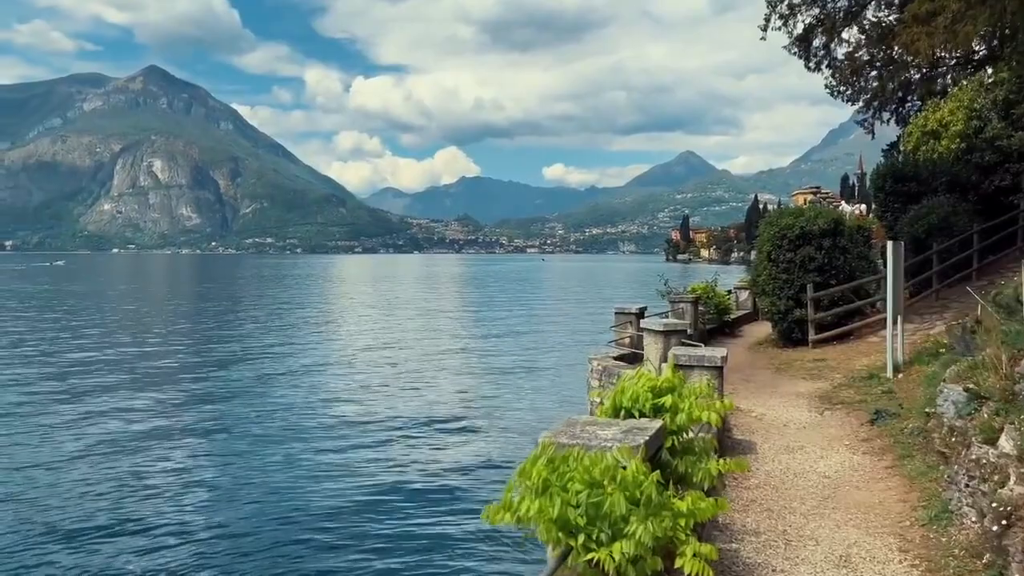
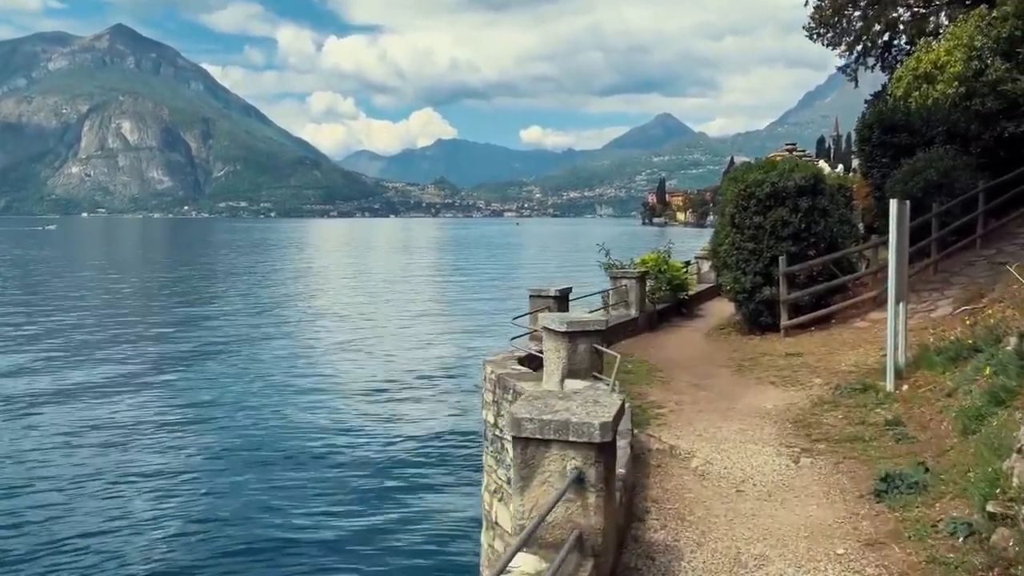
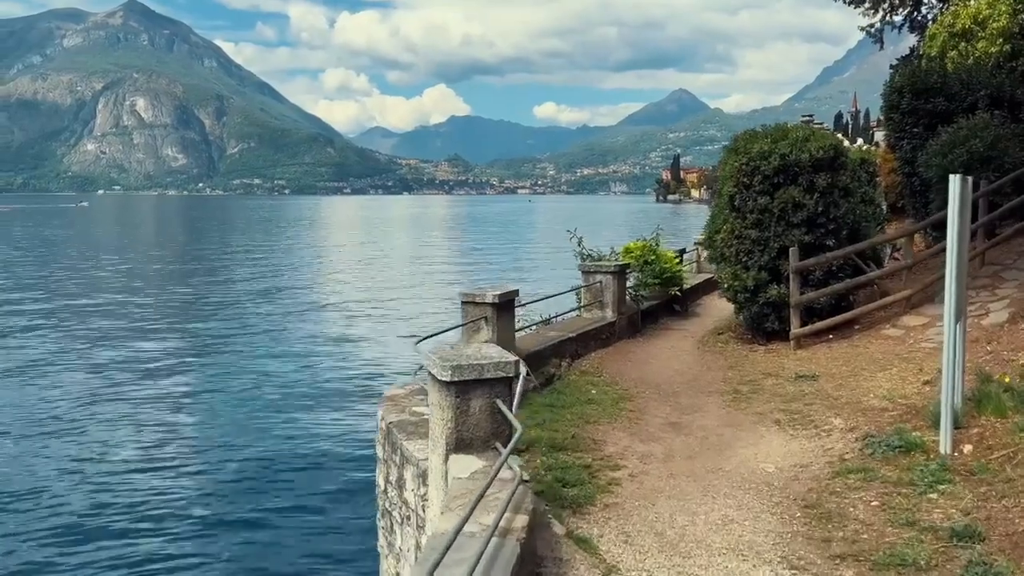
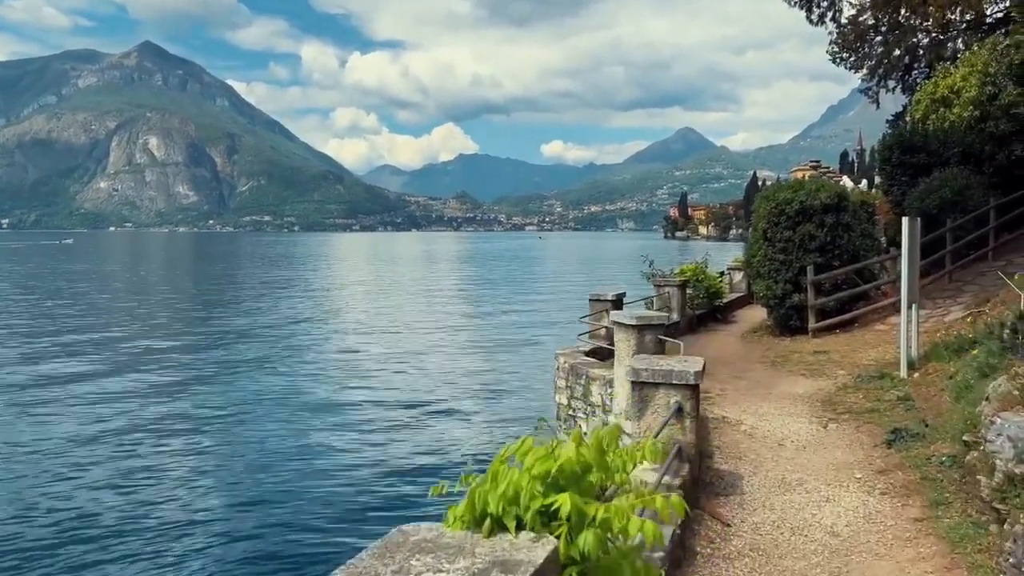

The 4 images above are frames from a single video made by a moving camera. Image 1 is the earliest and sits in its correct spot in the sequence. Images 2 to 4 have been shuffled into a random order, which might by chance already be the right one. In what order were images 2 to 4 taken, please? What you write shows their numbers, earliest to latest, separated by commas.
4, 2, 3
